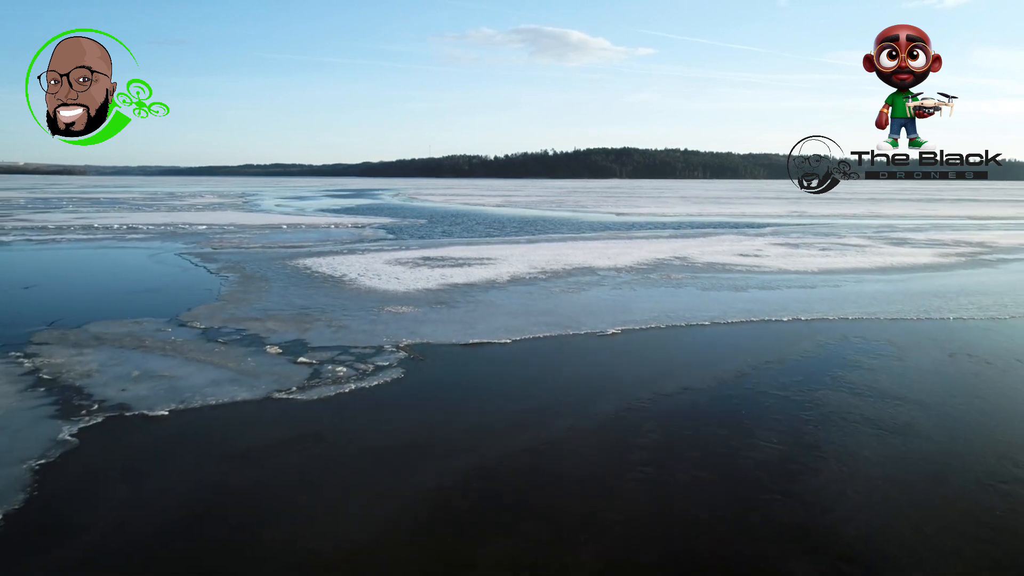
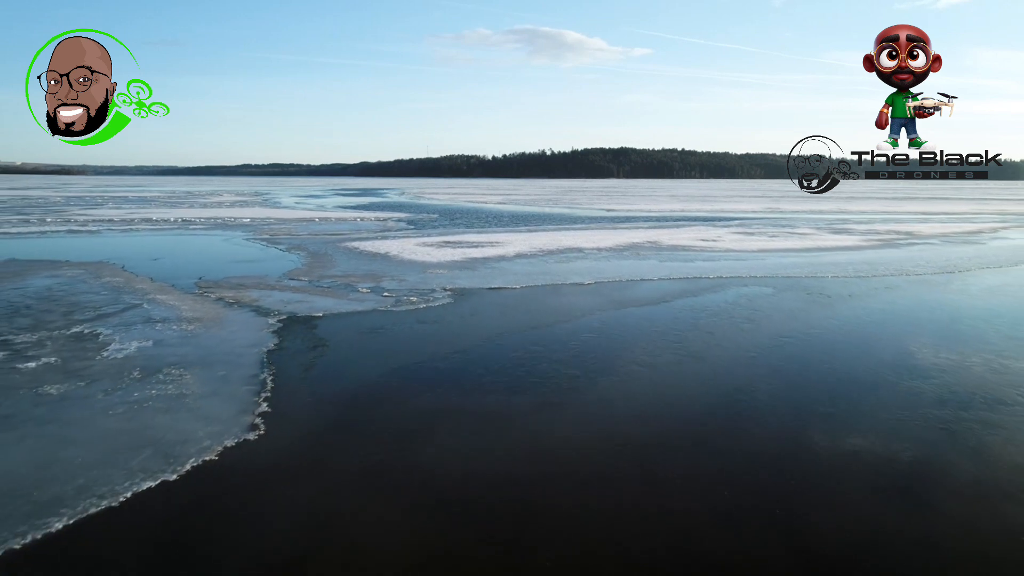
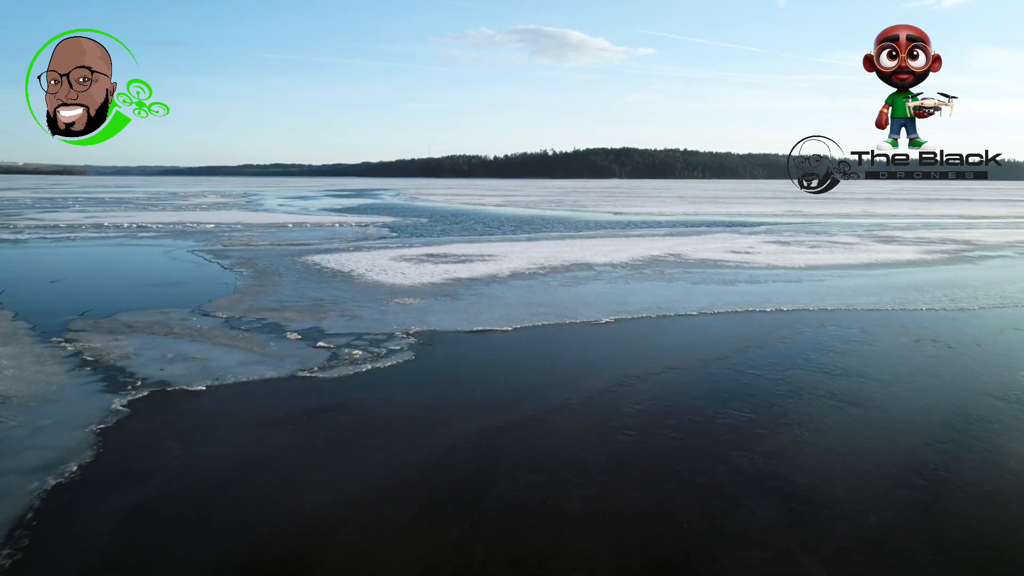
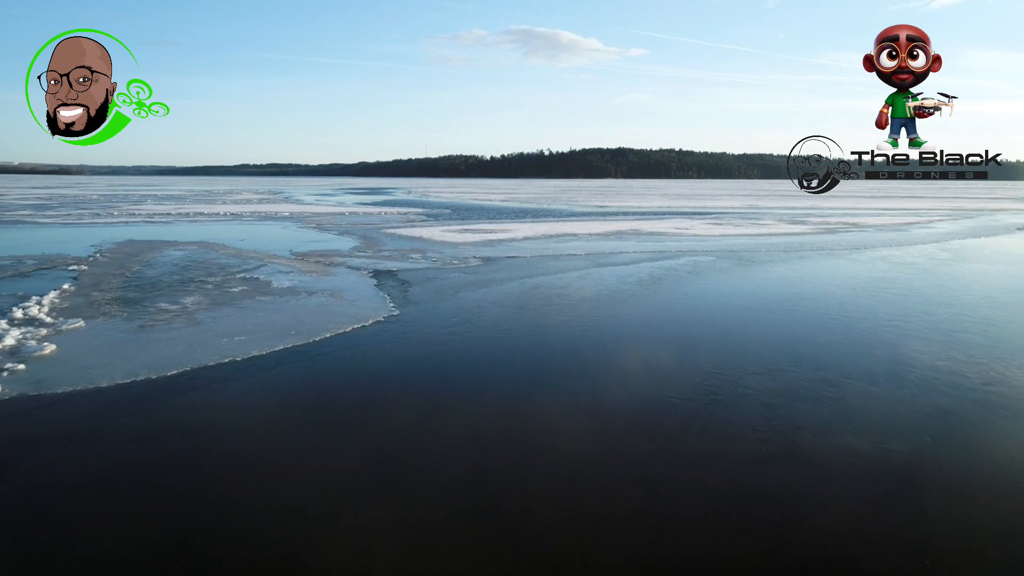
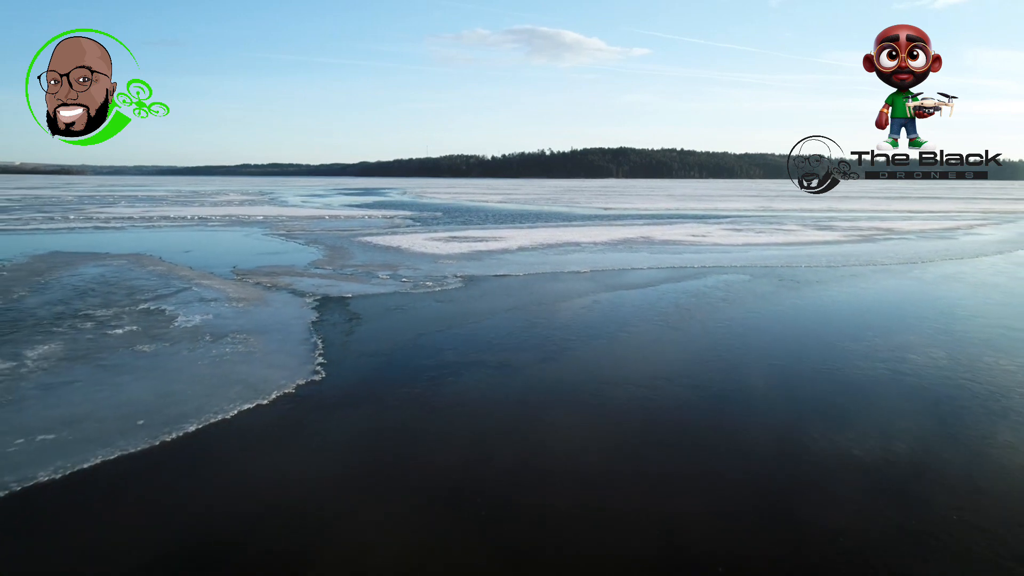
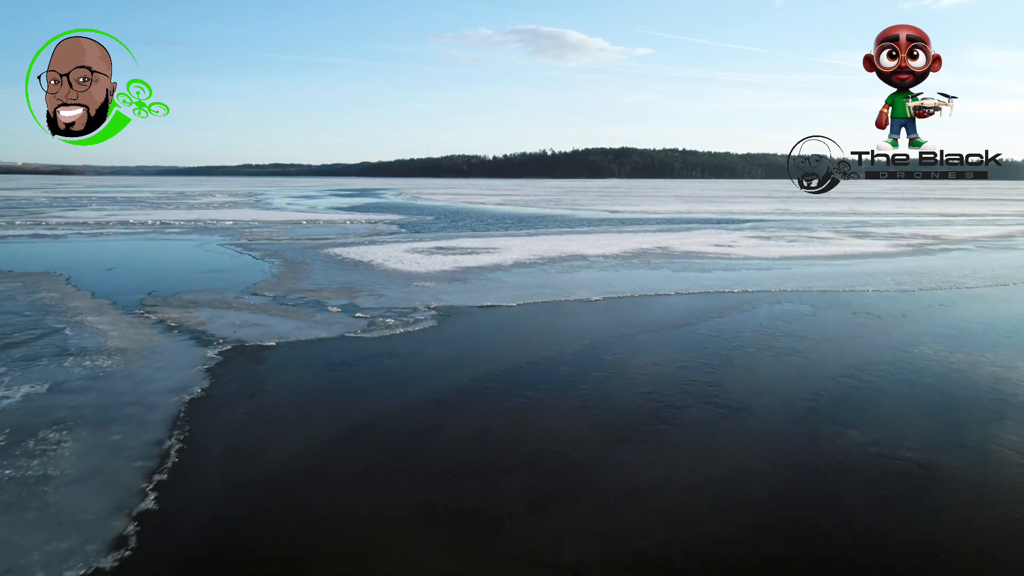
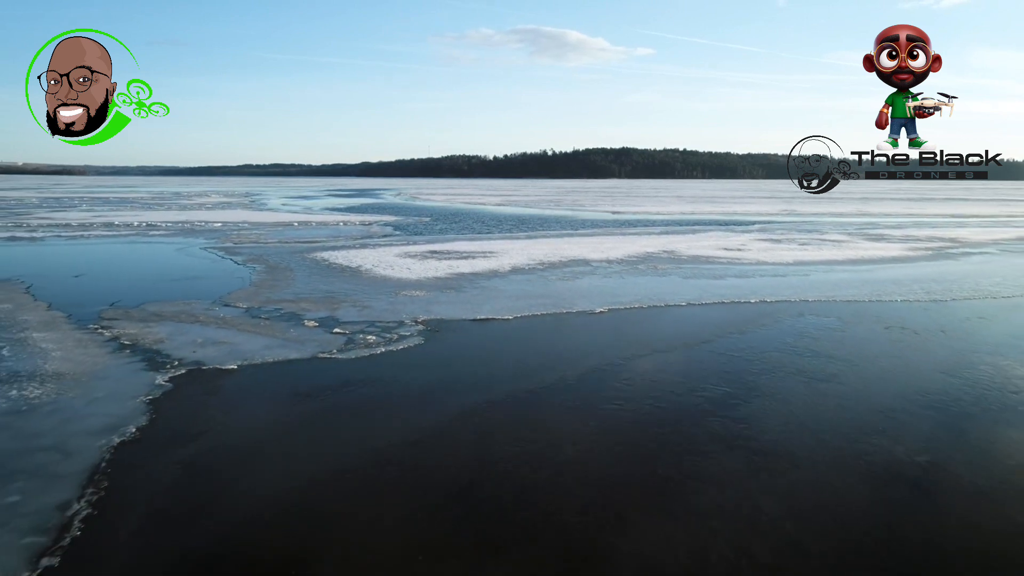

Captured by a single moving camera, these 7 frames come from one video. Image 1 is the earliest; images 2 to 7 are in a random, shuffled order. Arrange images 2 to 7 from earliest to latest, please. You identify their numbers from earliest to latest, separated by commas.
3, 7, 6, 2, 5, 4
